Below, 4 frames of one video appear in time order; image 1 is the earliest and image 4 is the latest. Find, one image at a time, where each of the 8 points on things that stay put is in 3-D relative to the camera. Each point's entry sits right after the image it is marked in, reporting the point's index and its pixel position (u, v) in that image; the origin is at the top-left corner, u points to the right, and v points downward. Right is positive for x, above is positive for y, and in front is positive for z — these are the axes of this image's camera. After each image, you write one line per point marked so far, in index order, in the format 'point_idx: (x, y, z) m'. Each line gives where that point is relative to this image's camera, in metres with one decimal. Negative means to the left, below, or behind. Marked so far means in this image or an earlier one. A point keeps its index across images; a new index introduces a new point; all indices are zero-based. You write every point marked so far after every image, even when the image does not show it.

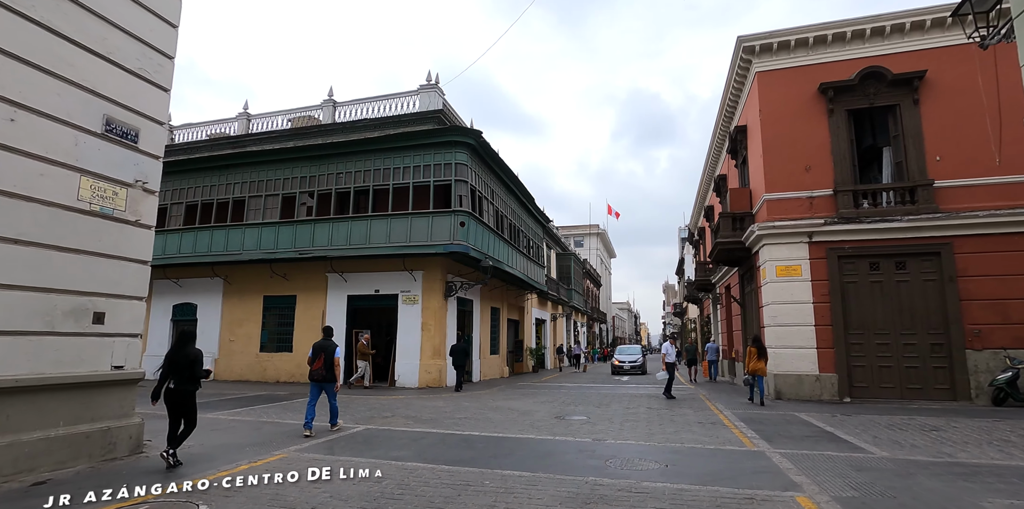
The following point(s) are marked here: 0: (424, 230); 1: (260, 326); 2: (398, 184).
0: (-2.7, +0.8, +15.6) m
1: (-8.8, -2.5, +17.4) m
2: (-3.7, +2.4, +16.2) m
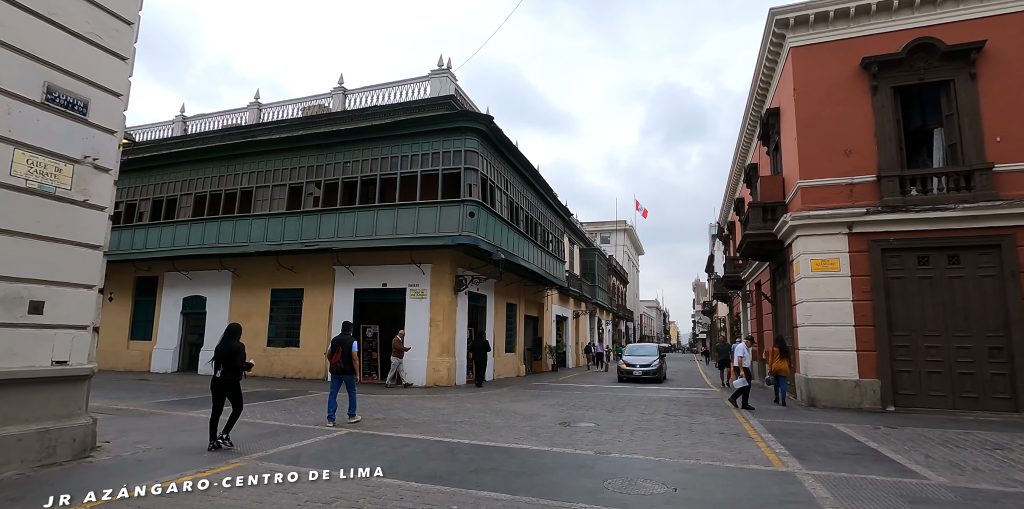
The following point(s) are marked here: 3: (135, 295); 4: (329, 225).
0: (-2.4, +1.1, +14.9) m
1: (-8.3, -2.2, +17.1) m
2: (-3.4, +2.6, +15.5) m
3: (-14.1, -1.6, +18.7) m
4: (-5.8, +1.0, +15.8) m
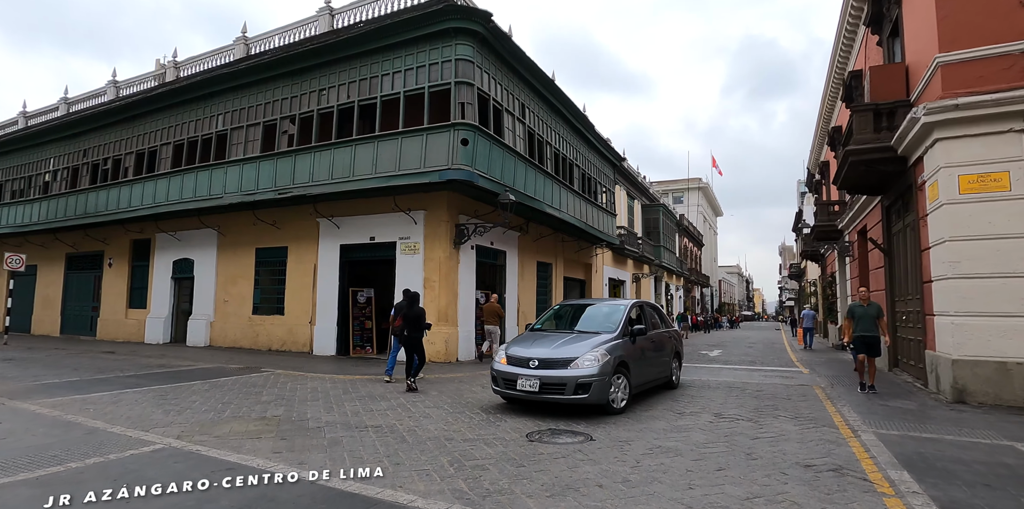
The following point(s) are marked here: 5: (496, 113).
0: (-2.2, +2.4, +11.7) m
1: (-7.7, -0.9, +14.9) m
2: (-3.2, +4.0, +12.4) m
3: (-13.2, -0.2, +17.3) m
4: (-5.5, +2.3, +13.1) m
5: (-0.4, +3.7, +12.9) m
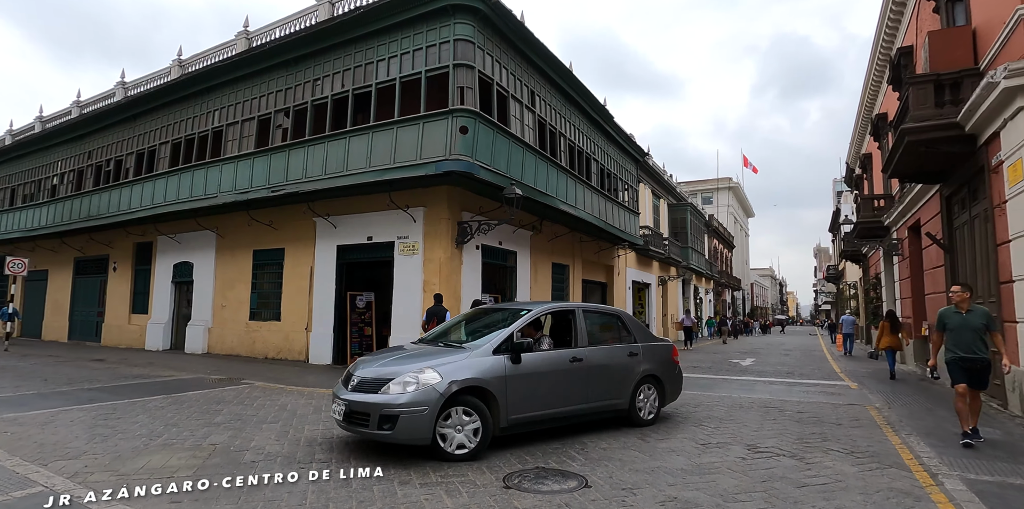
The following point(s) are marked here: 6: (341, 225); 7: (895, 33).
0: (-2.1, +2.4, +10.8) m
1: (-7.4, -0.9, +14.2) m
2: (-3.0, +3.9, +11.5) m
3: (-12.8, -0.3, +16.9) m
4: (-5.3, +2.2, +12.3) m
5: (-0.3, +3.7, +11.9) m
6: (-4.4, +0.8, +12.8) m
7: (+11.5, +6.6, +15.0) m
